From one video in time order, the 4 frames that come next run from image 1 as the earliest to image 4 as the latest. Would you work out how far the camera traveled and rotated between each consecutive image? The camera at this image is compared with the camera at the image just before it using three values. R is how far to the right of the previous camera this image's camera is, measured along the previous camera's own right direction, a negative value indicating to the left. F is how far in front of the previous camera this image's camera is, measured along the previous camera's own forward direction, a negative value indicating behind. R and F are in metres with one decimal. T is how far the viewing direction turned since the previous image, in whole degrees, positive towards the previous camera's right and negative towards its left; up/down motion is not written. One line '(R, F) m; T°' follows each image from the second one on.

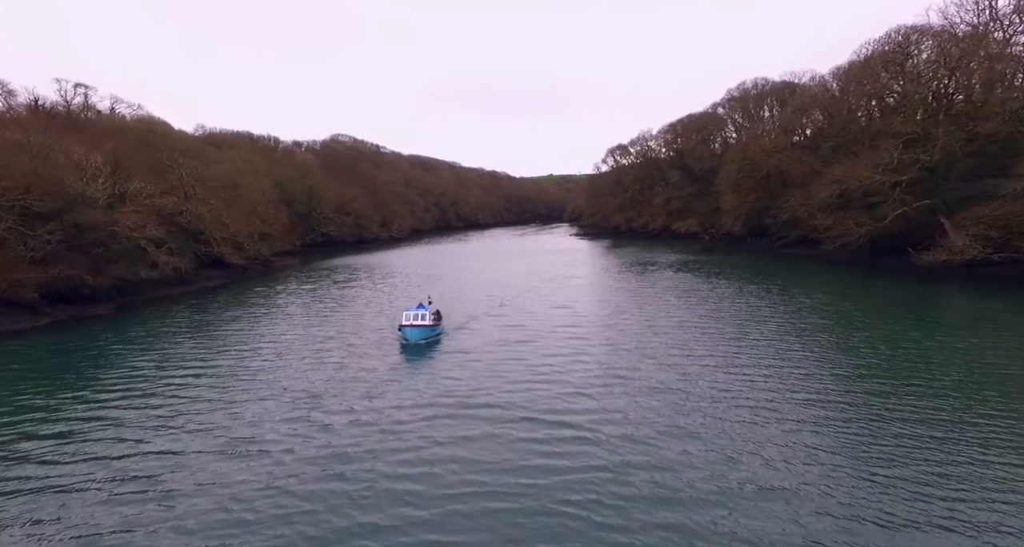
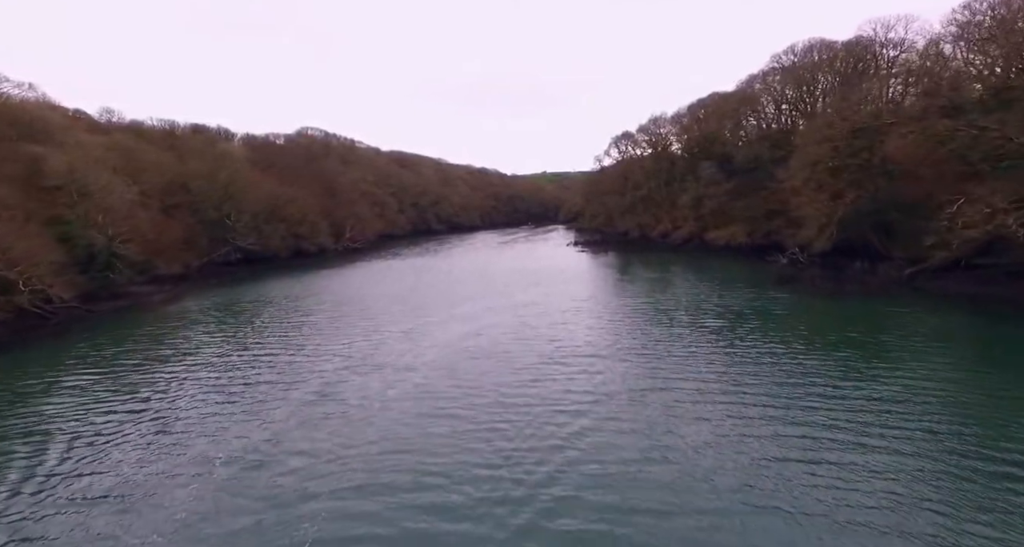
(+1.3, +22.1) m; +1°
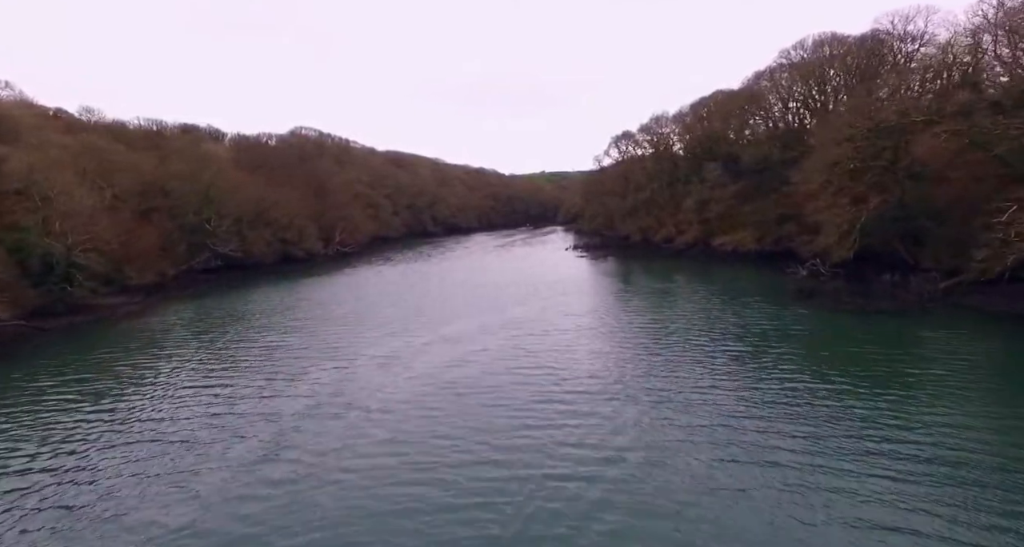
(+0.3, +3.5) m; 0°
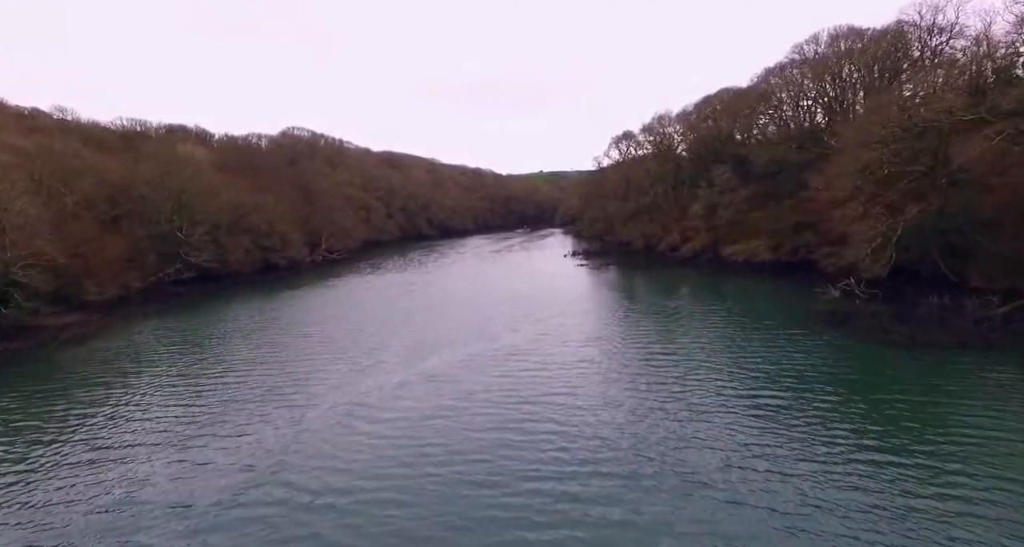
(+0.3, +4.5) m; 0°
